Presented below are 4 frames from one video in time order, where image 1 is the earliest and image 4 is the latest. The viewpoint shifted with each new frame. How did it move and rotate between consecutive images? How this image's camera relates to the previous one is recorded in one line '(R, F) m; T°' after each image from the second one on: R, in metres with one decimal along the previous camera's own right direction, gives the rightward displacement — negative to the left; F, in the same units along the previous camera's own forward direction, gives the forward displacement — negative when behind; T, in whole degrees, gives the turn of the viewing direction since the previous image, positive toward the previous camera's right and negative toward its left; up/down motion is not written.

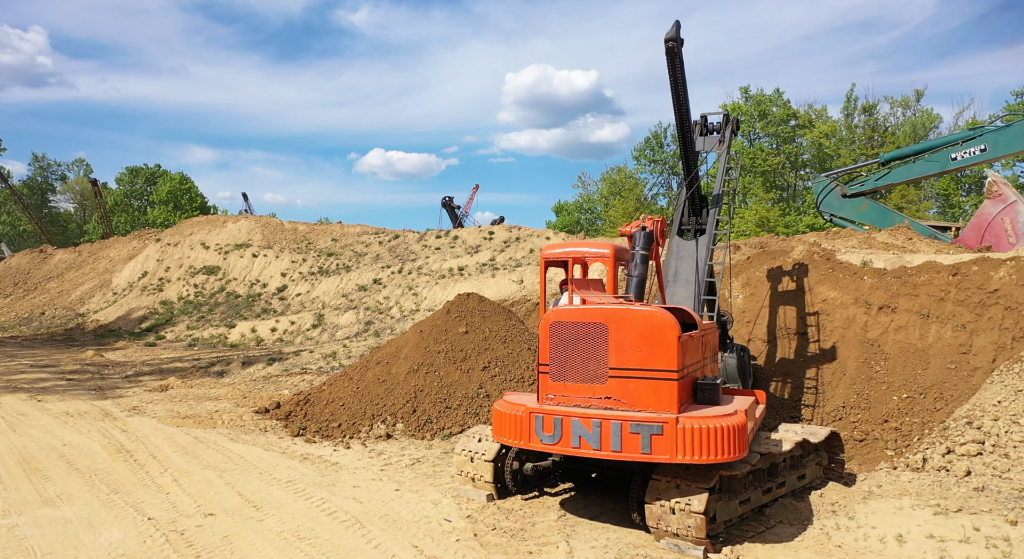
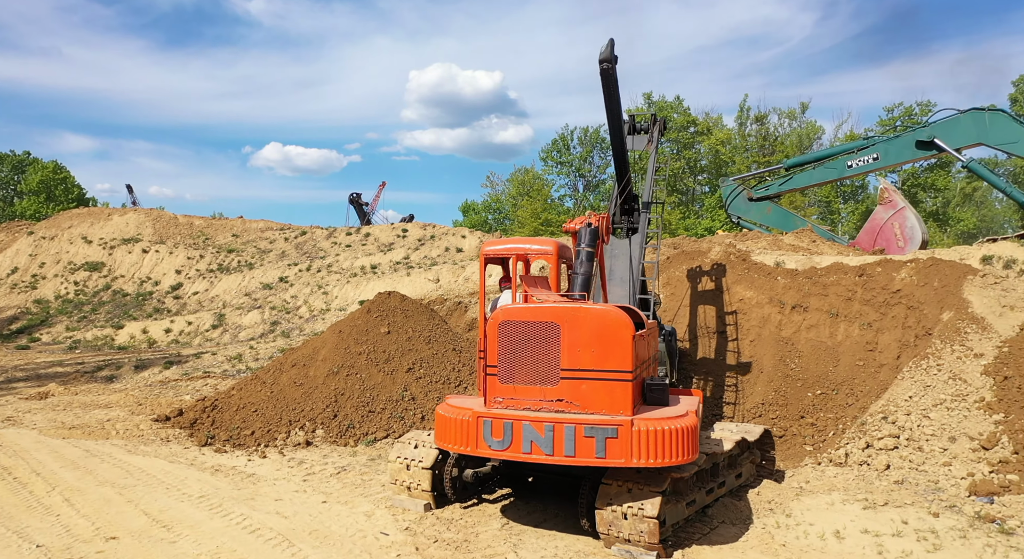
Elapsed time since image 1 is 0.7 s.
(-0.3, +0.3) m; +8°
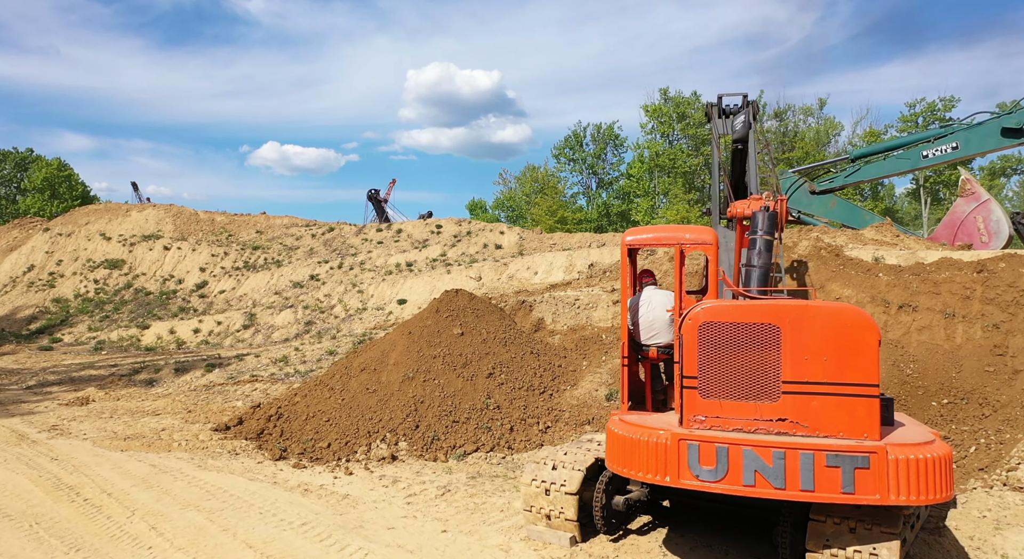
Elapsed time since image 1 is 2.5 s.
(-1.3, +1.0) m; 0°
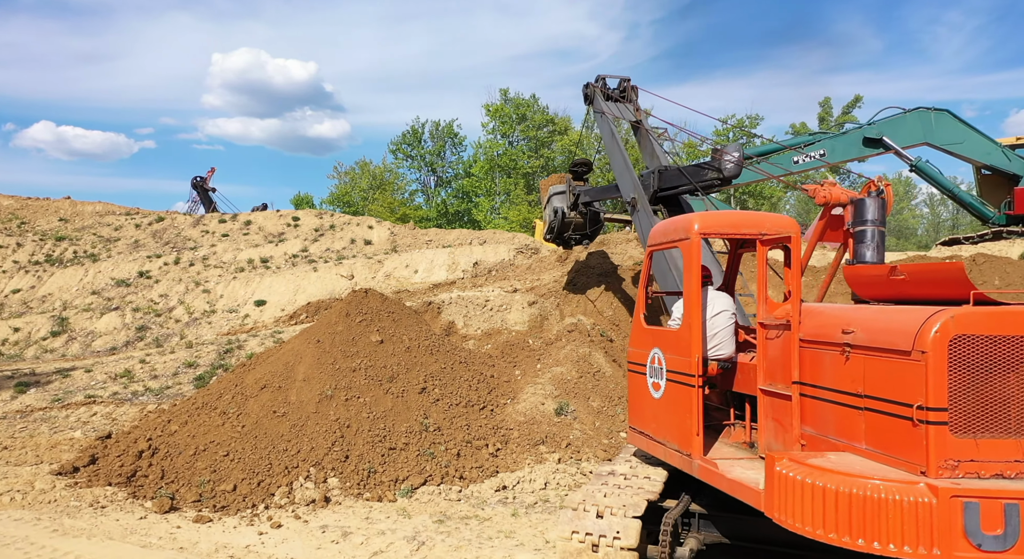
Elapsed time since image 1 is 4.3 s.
(-1.4, +1.5) m; +14°
